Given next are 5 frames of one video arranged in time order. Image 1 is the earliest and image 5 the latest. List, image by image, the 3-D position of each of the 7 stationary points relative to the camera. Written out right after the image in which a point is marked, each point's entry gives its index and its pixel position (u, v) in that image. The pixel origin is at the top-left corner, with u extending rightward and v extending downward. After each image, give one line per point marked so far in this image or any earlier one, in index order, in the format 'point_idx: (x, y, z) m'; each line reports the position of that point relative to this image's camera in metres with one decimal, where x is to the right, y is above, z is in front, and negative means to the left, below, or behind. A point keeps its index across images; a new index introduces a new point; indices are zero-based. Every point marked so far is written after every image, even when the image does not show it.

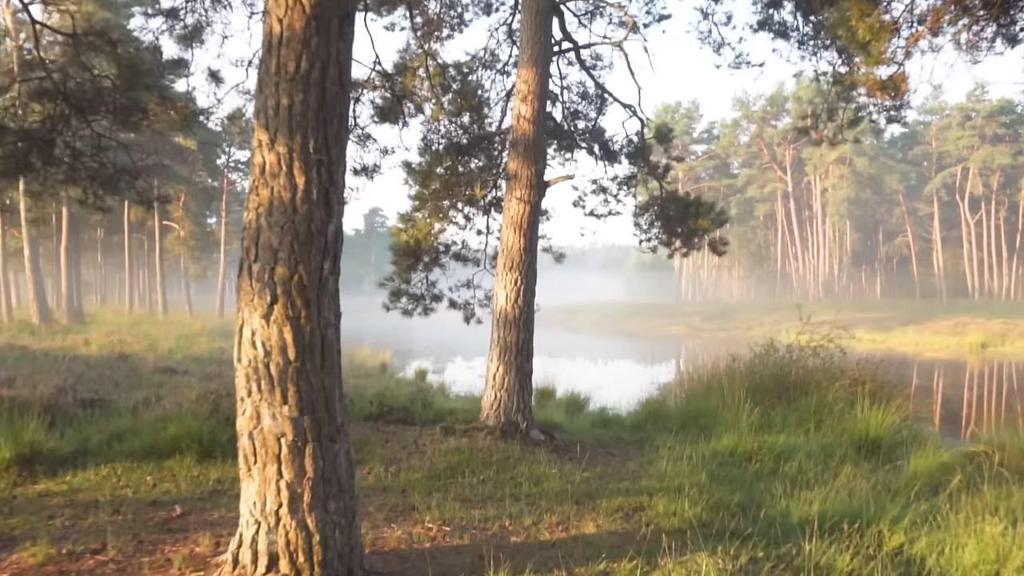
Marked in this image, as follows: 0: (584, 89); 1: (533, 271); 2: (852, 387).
0: (+0.9, +2.6, +10.7) m
1: (+0.2, +0.2, +8.1) m
2: (+4.3, -1.2, +10.2) m
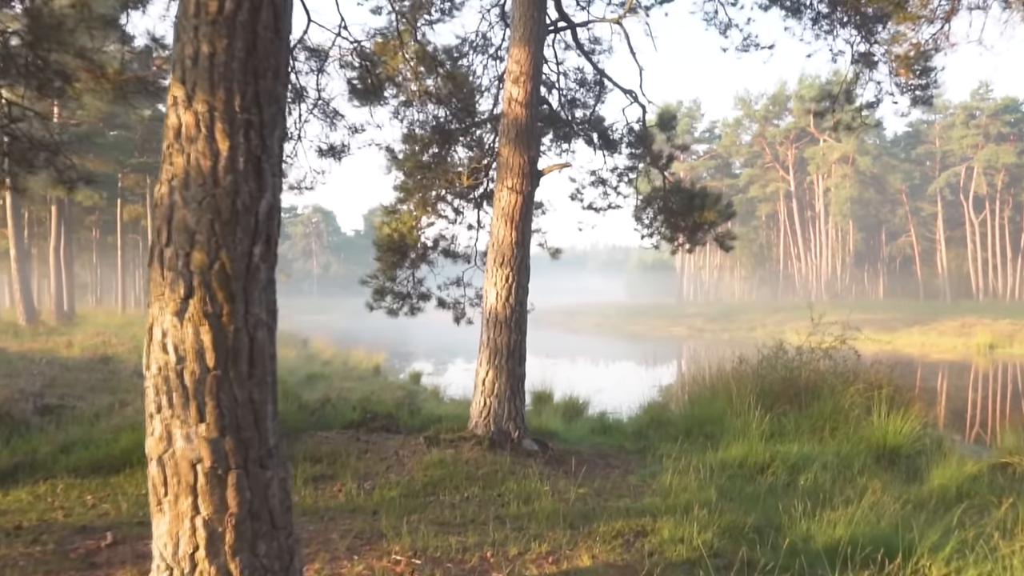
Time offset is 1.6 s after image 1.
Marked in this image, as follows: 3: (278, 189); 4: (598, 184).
0: (+0.9, +2.6, +10.1) m
1: (+0.1, +0.2, +7.5) m
2: (+4.2, -1.2, +9.6) m
3: (-0.8, +0.3, +2.8) m
4: (+1.1, +1.3, +10.0) m
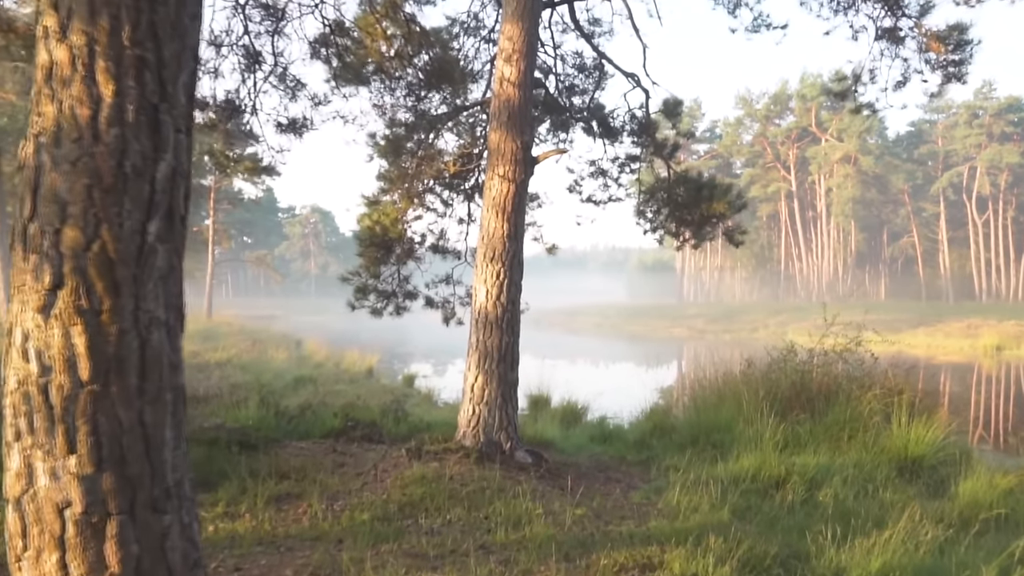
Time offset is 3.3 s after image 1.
0: (+0.8, +2.6, +9.5) m
1: (+0.1, +0.2, +6.8) m
2: (+4.1, -1.2, +9.0) m
3: (-0.9, +0.4, +2.2) m
4: (+1.0, +1.3, +9.4) m
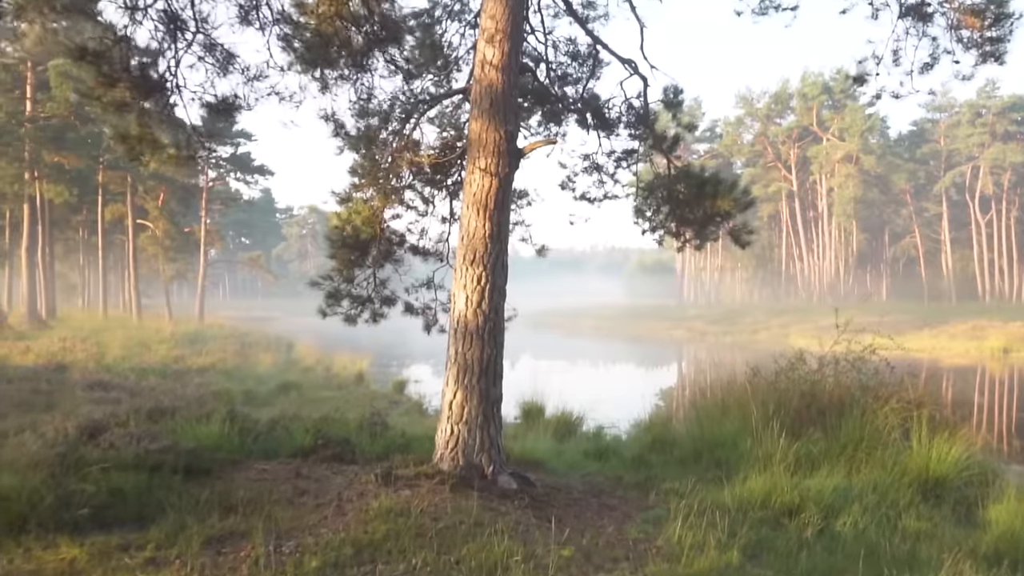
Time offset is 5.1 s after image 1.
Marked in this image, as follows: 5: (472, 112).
0: (+0.7, +2.6, +8.8) m
1: (-0.1, +0.2, +6.2) m
2: (+4.0, -1.2, +8.3) m
3: (-1.0, +0.3, +1.5) m
4: (+0.9, +1.3, +8.7) m
5: (-0.3, +1.4, +6.3) m
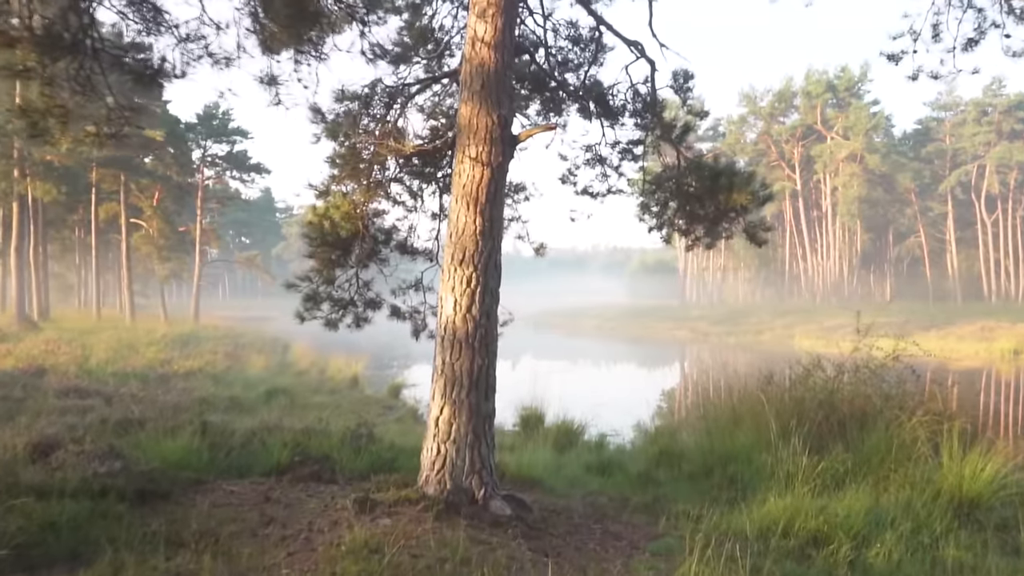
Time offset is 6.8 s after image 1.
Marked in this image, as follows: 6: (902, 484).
0: (+0.6, +2.6, +8.1) m
1: (-0.1, +0.1, +5.5) m
2: (+3.9, -1.3, +7.6) m
3: (-1.1, +0.3, +0.9) m
4: (+0.8, +1.2, +8.1) m
5: (-0.3, +1.3, +5.7) m
6: (+3.1, -1.6, +6.5) m
